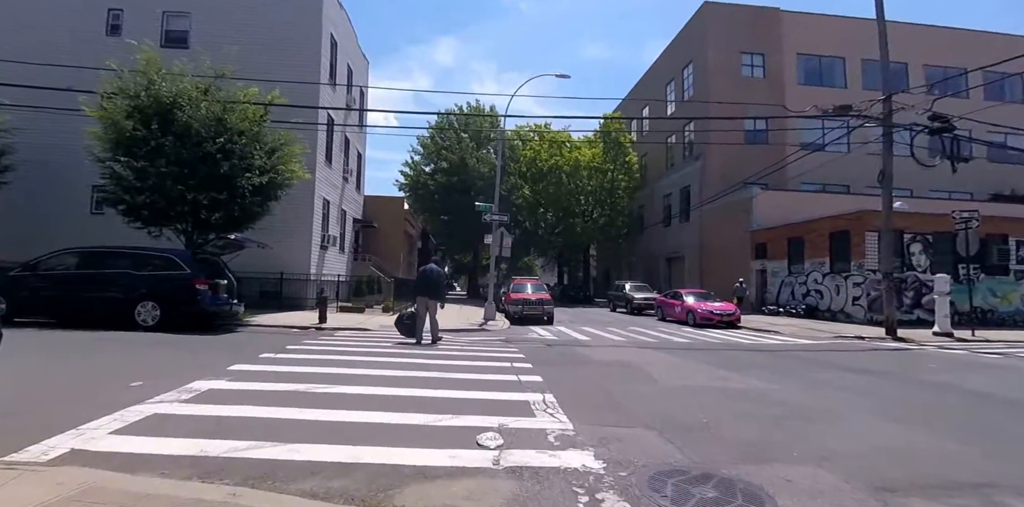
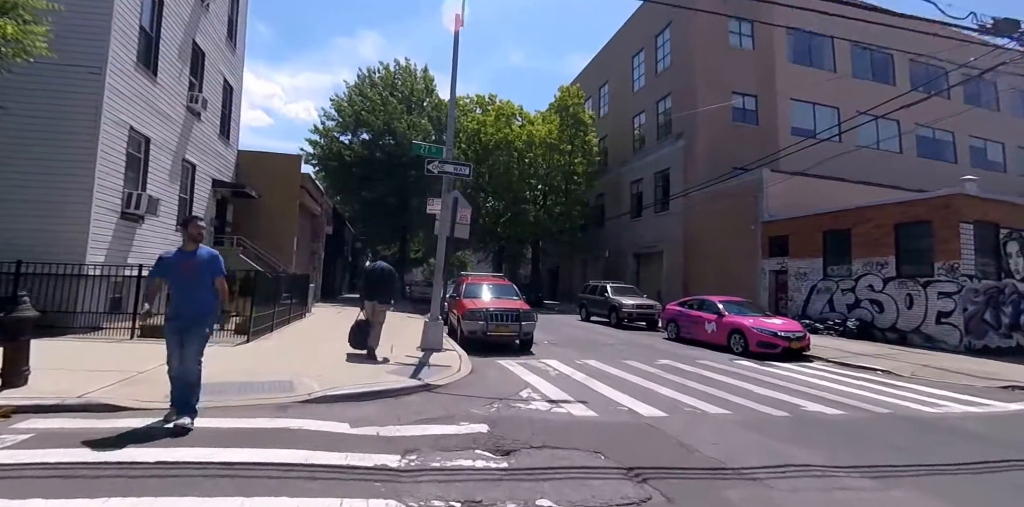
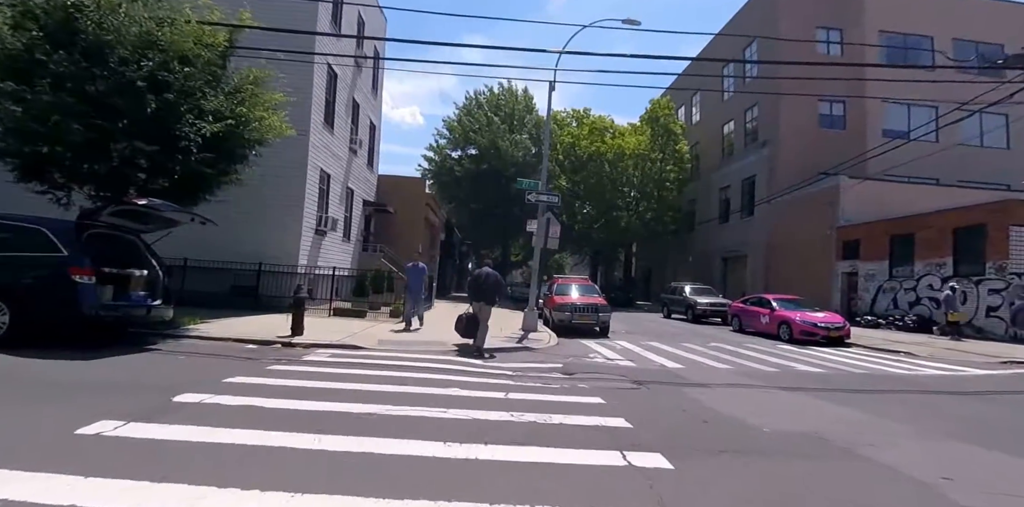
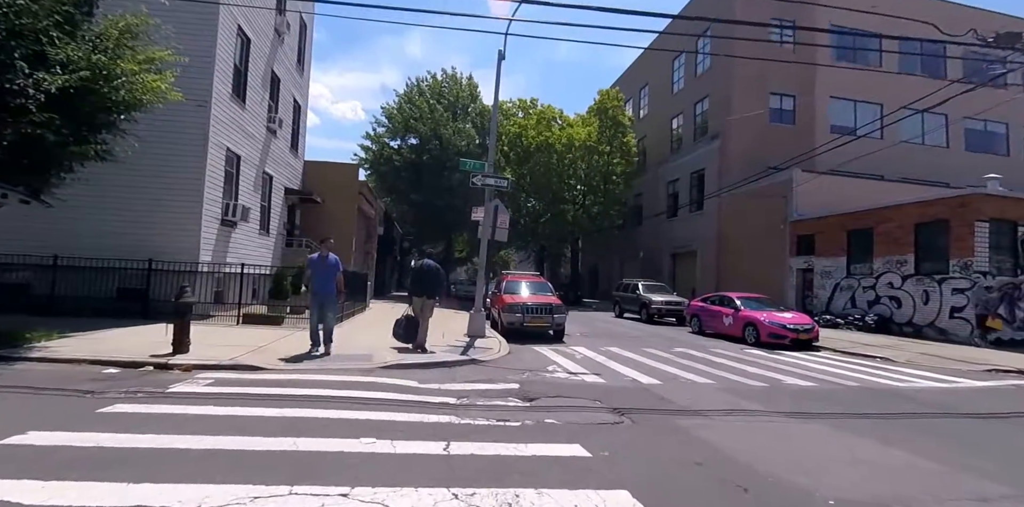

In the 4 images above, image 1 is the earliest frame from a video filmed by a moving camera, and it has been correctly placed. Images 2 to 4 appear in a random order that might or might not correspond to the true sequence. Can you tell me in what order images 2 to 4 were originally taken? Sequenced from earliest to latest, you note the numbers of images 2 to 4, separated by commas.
3, 4, 2
